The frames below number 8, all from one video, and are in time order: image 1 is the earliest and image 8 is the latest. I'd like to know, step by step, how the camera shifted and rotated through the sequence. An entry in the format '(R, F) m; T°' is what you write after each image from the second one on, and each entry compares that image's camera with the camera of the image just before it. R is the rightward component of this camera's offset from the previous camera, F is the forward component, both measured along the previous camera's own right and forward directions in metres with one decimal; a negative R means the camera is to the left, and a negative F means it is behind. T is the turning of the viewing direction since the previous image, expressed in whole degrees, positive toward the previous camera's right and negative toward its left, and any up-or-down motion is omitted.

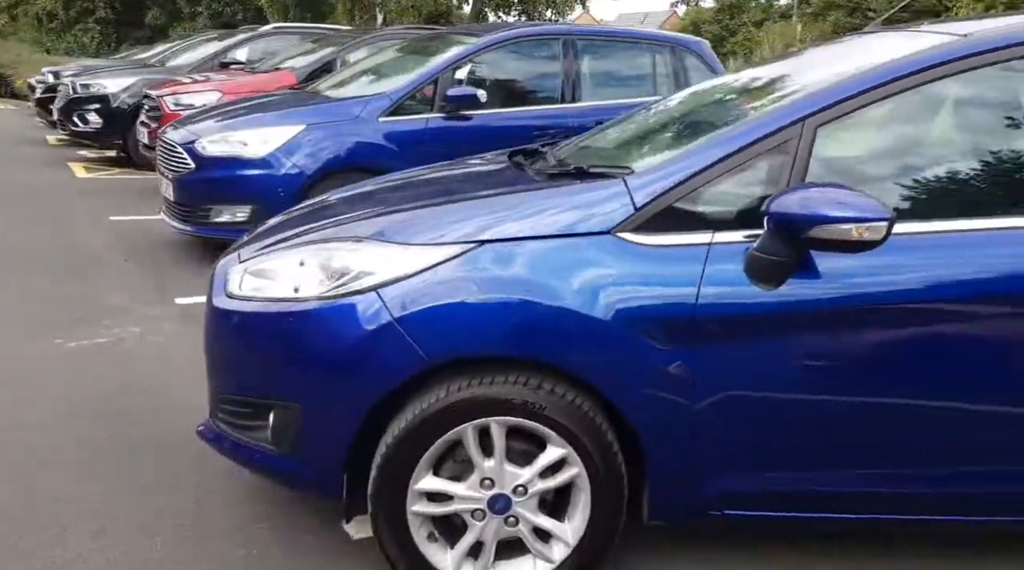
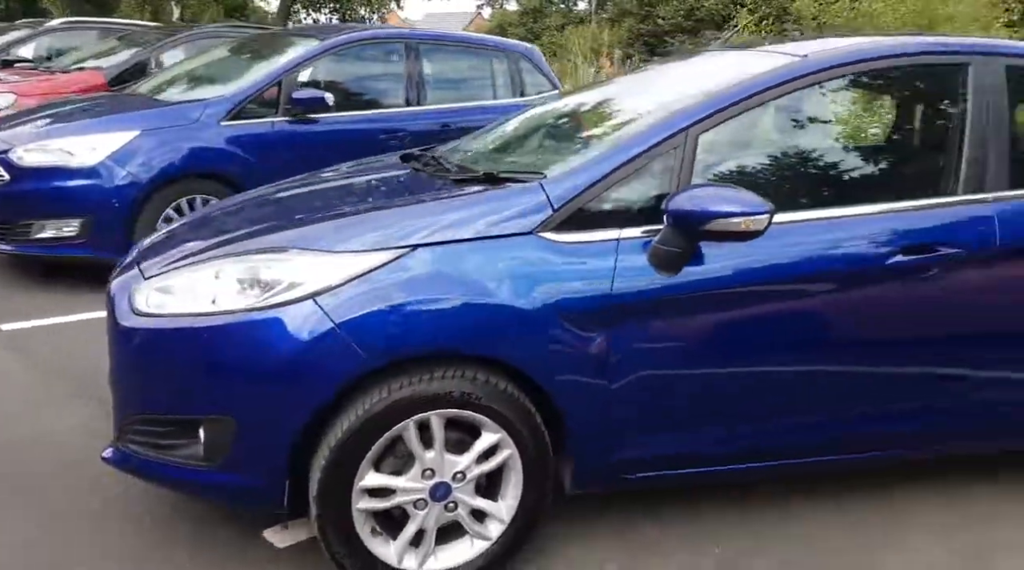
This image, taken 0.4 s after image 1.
(-0.3, -0.1) m; +13°
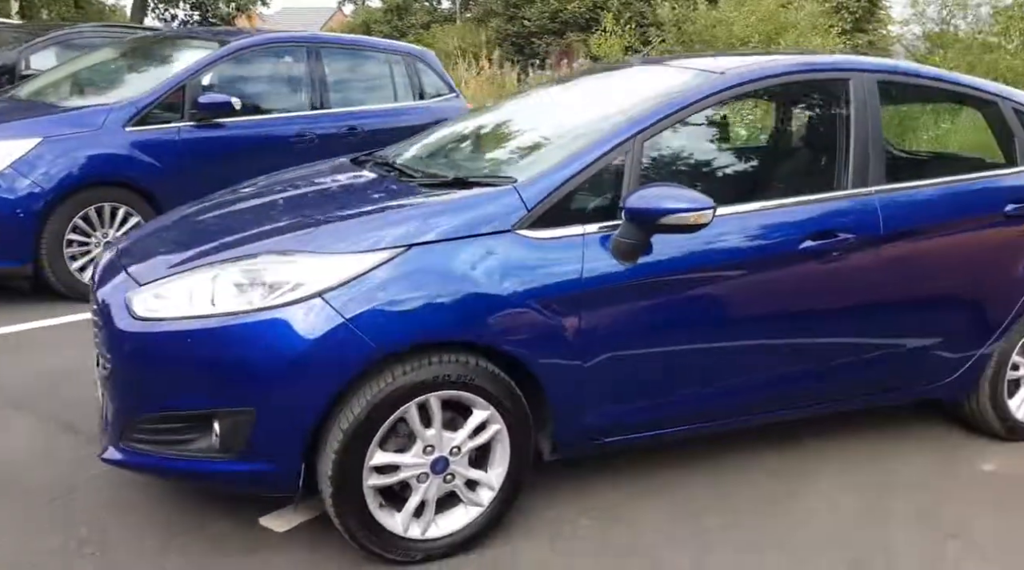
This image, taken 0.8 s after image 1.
(-0.3, -0.3) m; +9°
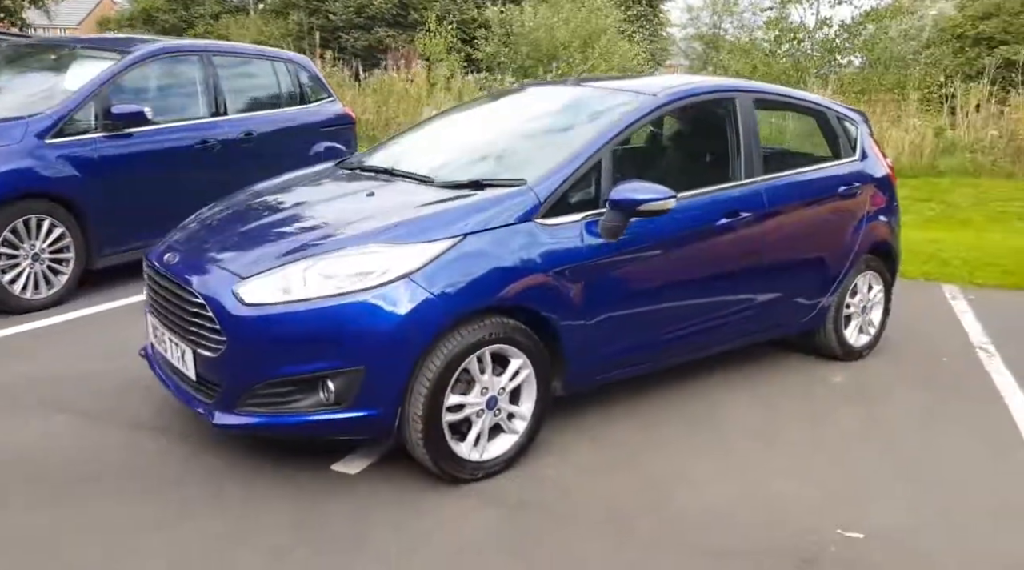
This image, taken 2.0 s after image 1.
(-0.9, -0.7) m; +14°
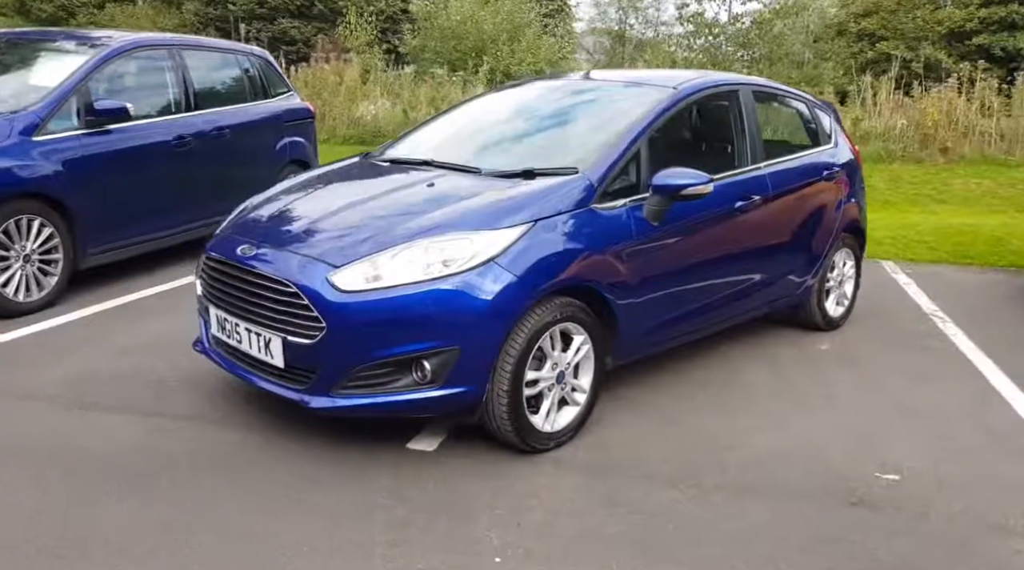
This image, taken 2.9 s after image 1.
(-0.7, -0.2) m; +7°
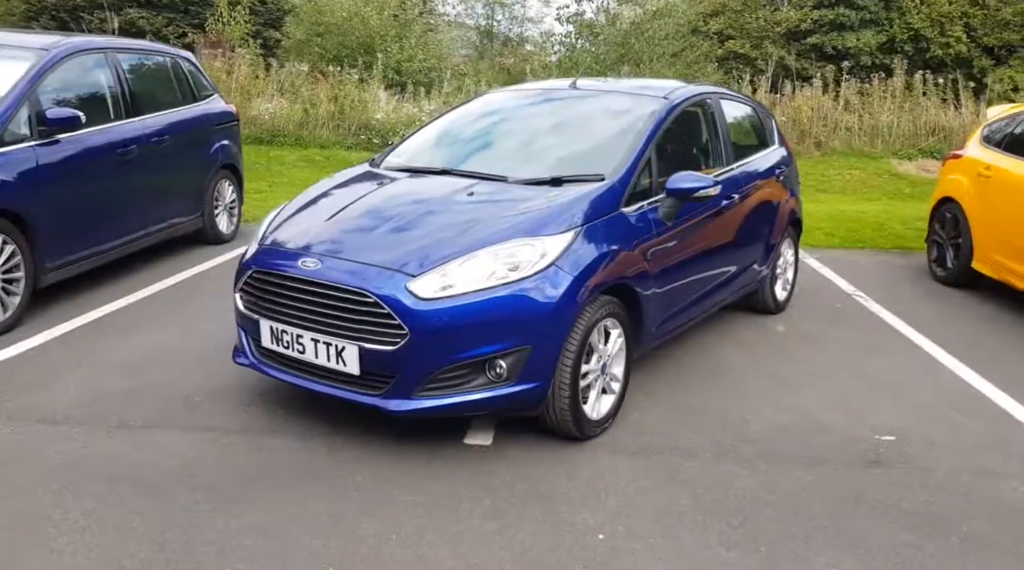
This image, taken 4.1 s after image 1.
(-0.8, -0.2) m; +10°
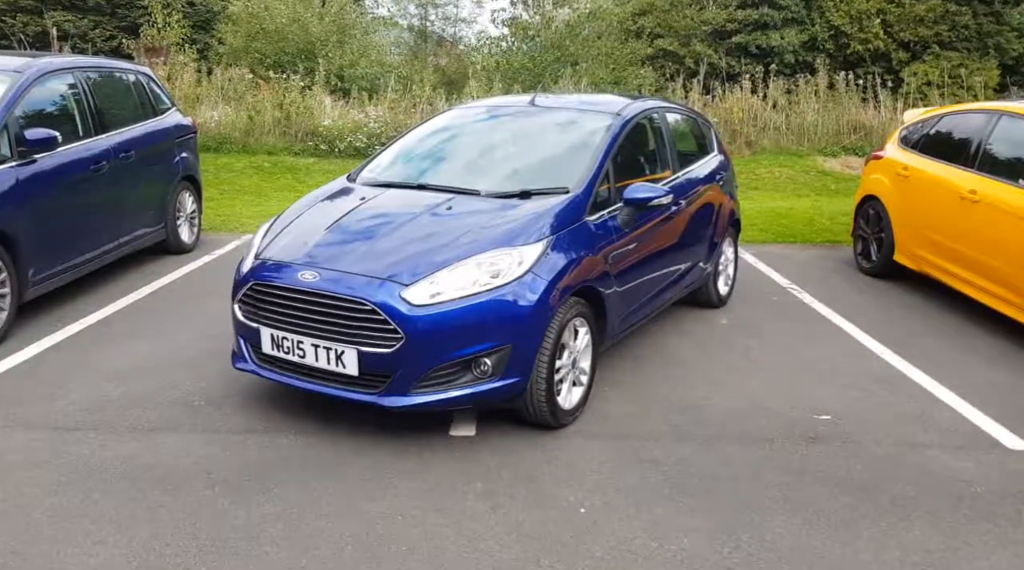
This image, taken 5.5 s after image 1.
(-0.2, -0.4) m; +4°
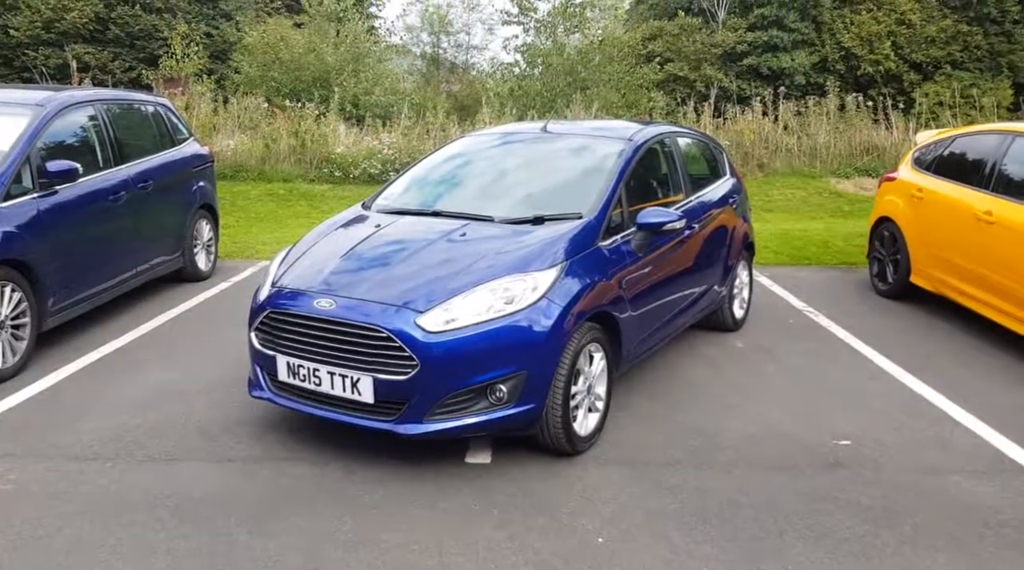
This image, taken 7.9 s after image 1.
(0.0, 0.0) m; -1°
